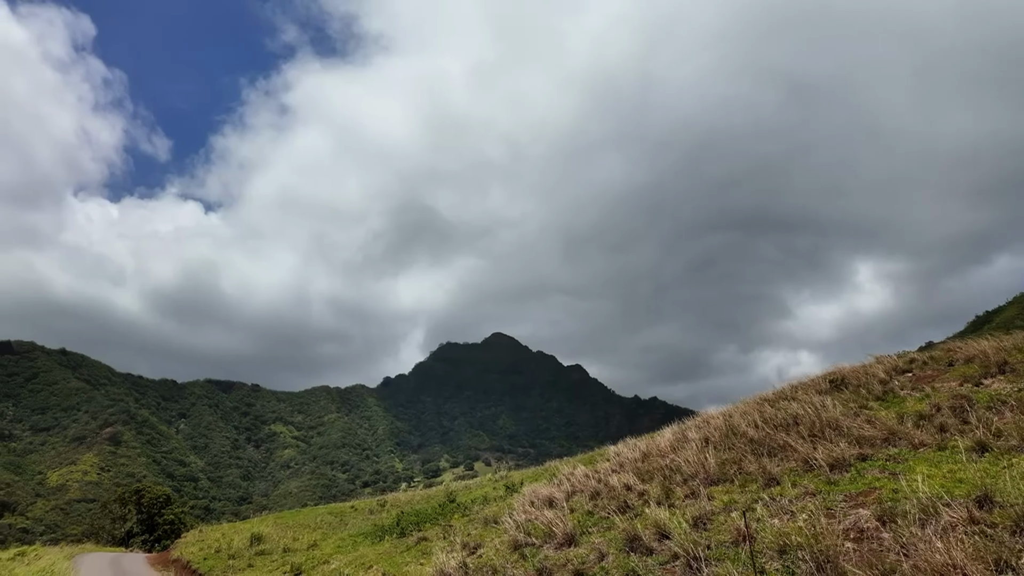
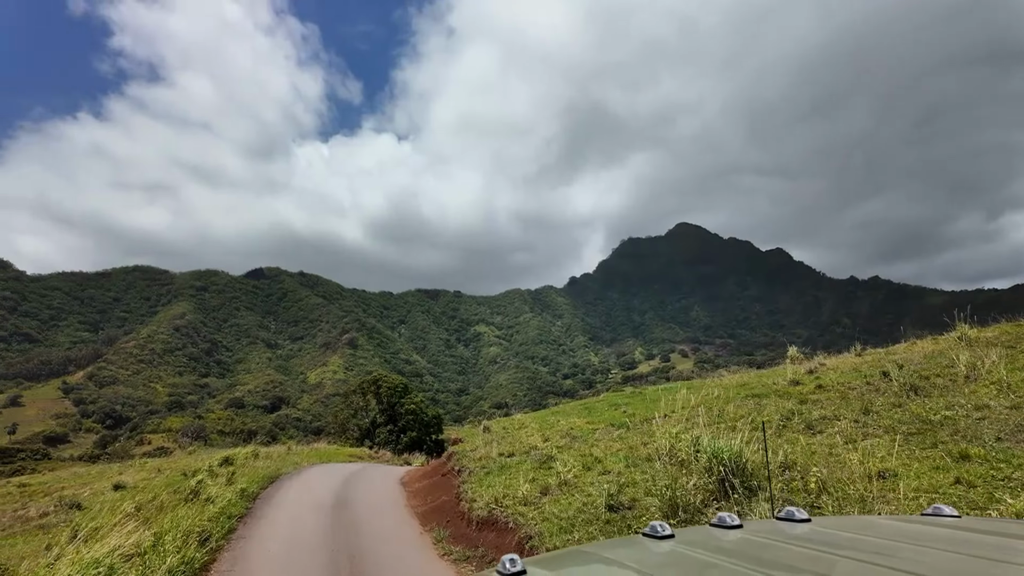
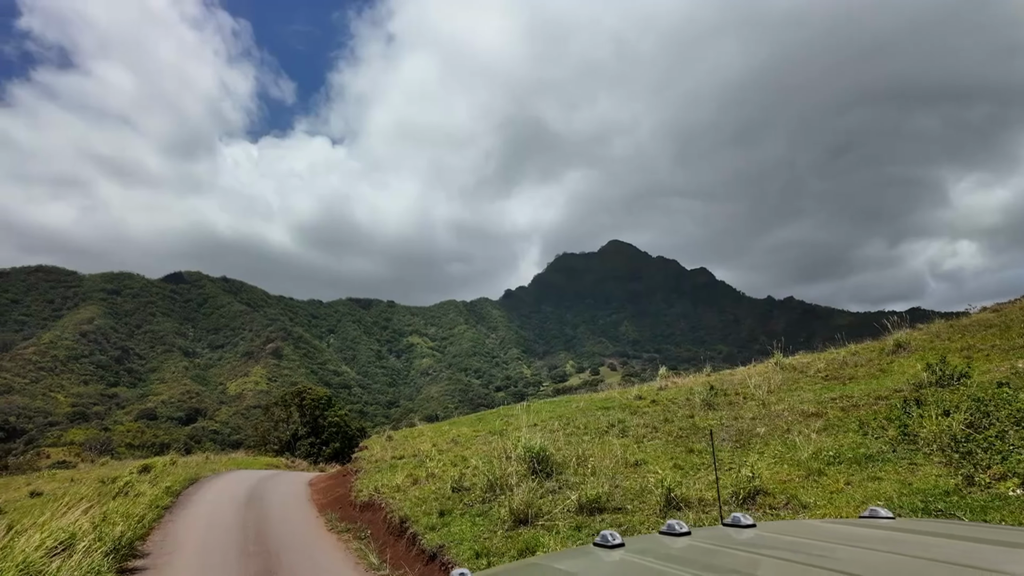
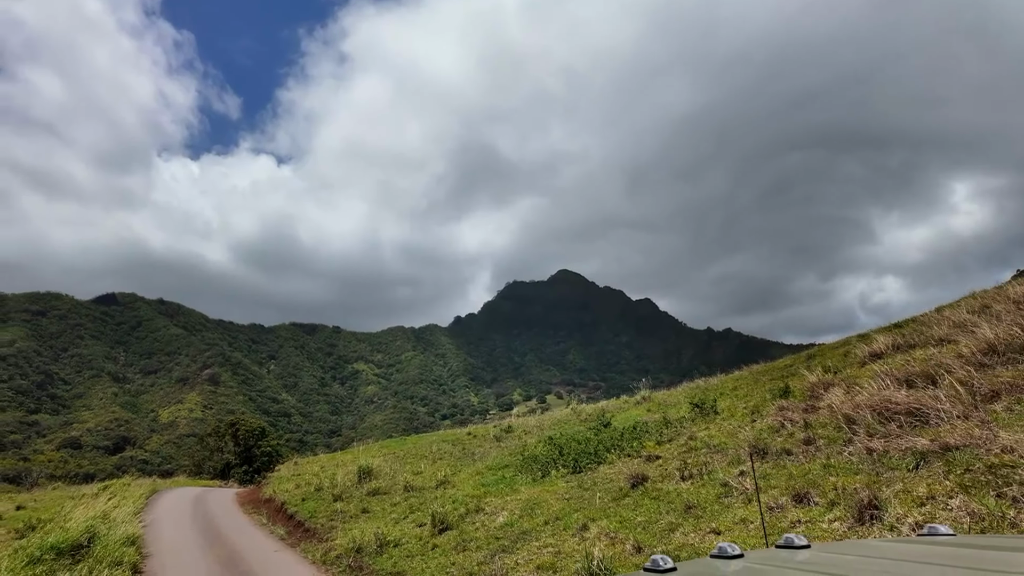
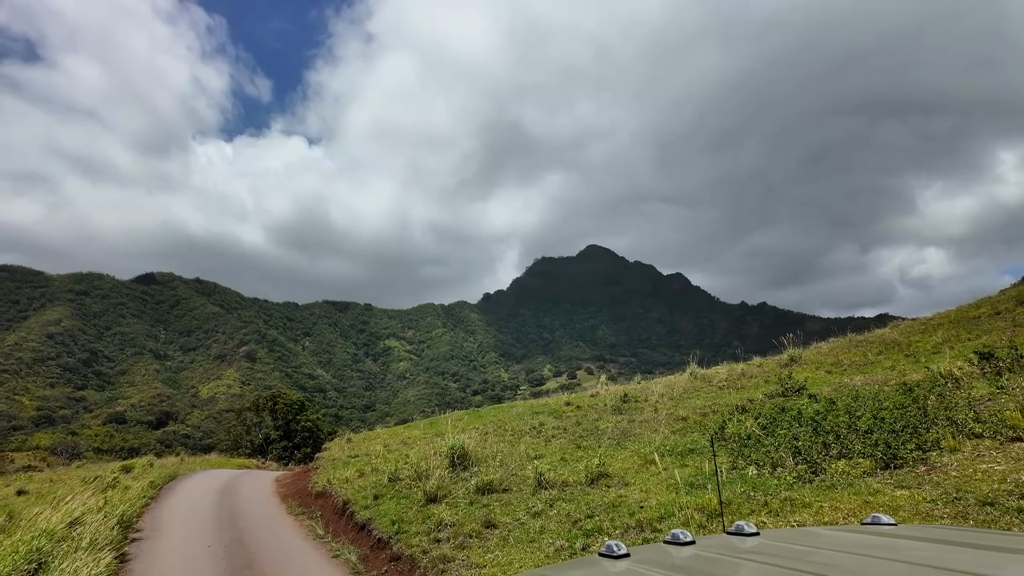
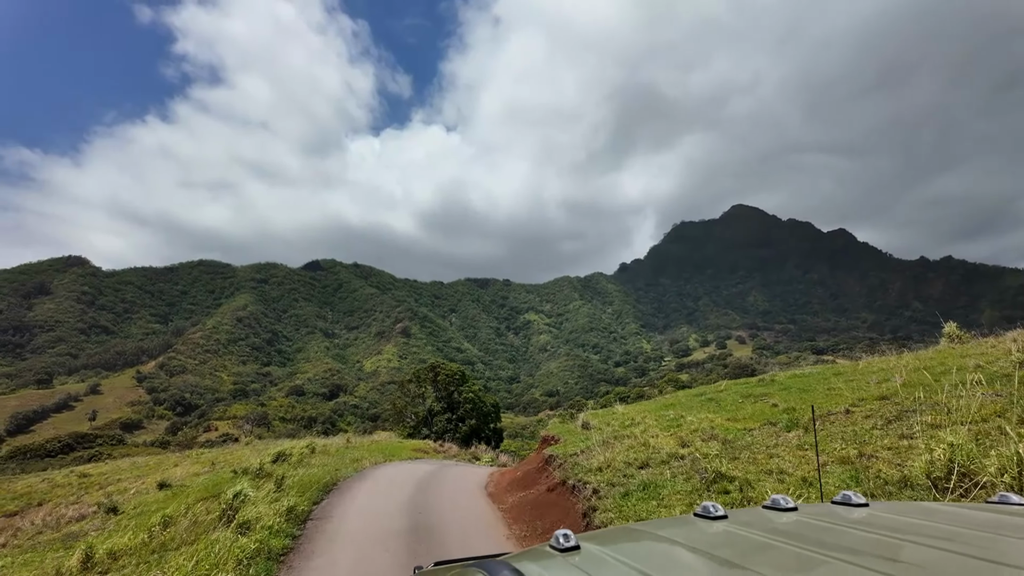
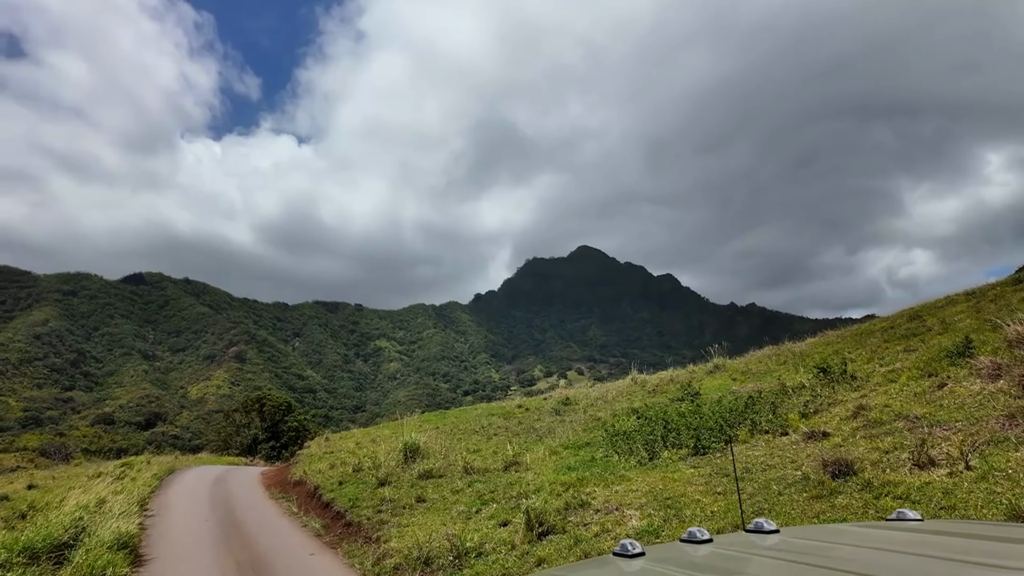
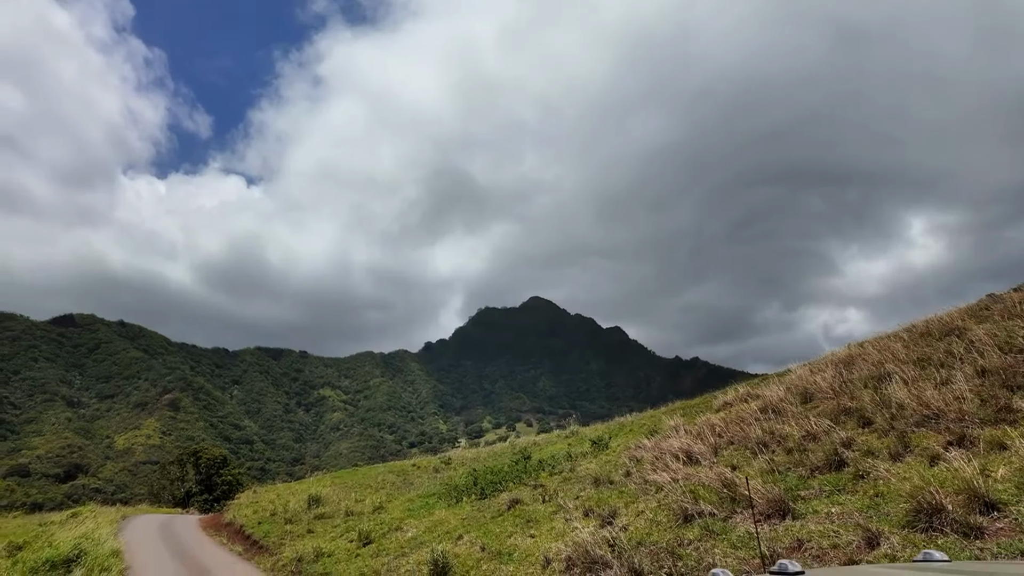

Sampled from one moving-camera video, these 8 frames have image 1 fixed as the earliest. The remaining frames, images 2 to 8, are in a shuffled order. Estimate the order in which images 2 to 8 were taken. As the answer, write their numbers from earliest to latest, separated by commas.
8, 4, 7, 5, 3, 2, 6
